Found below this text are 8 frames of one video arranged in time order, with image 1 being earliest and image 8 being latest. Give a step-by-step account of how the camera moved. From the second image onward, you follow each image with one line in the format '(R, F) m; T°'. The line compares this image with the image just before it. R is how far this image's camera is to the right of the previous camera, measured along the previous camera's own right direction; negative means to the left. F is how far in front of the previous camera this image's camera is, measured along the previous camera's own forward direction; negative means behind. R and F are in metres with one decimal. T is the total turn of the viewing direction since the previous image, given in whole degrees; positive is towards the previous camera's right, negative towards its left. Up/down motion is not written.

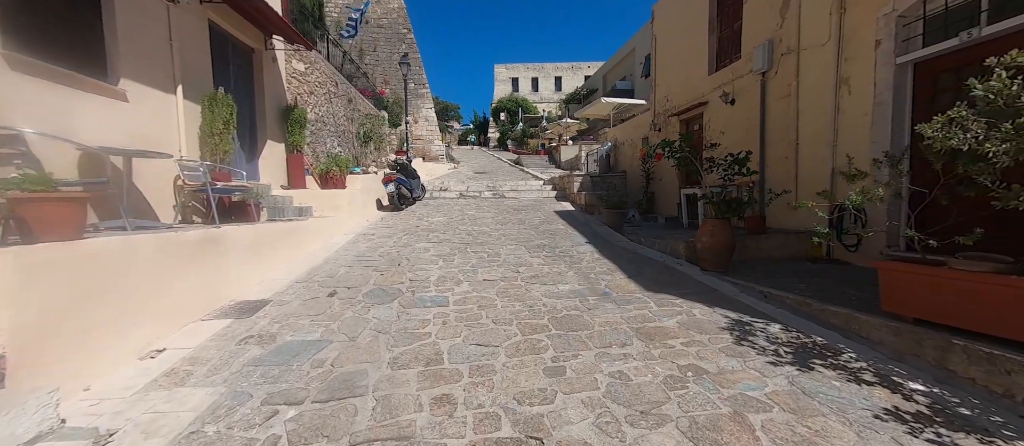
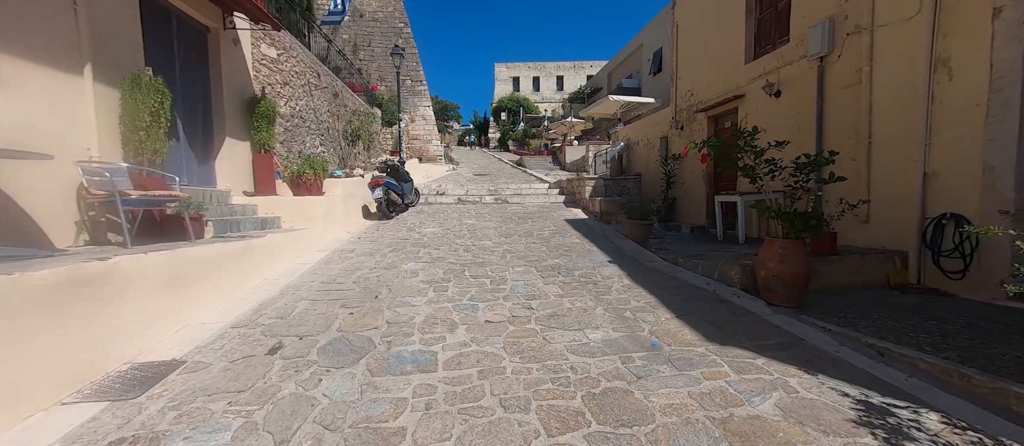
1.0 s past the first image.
(-0.1, +1.0) m; 0°
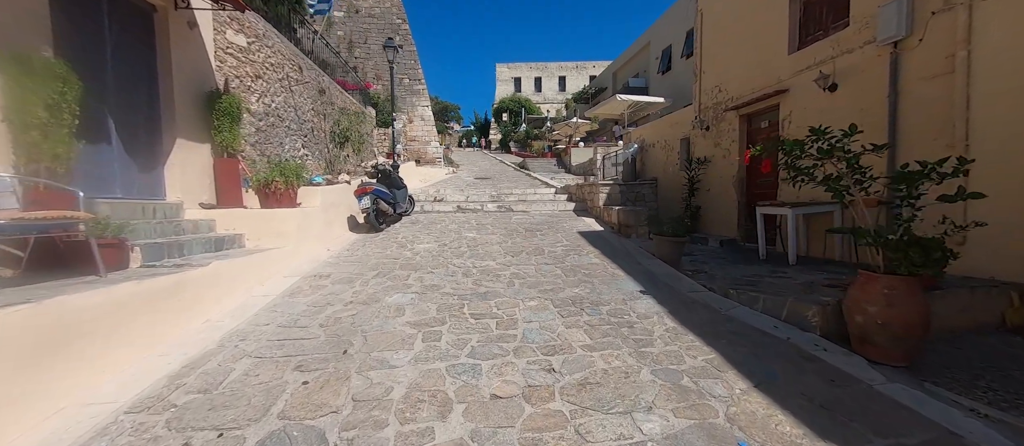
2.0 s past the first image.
(-0.1, +0.9) m; 0°
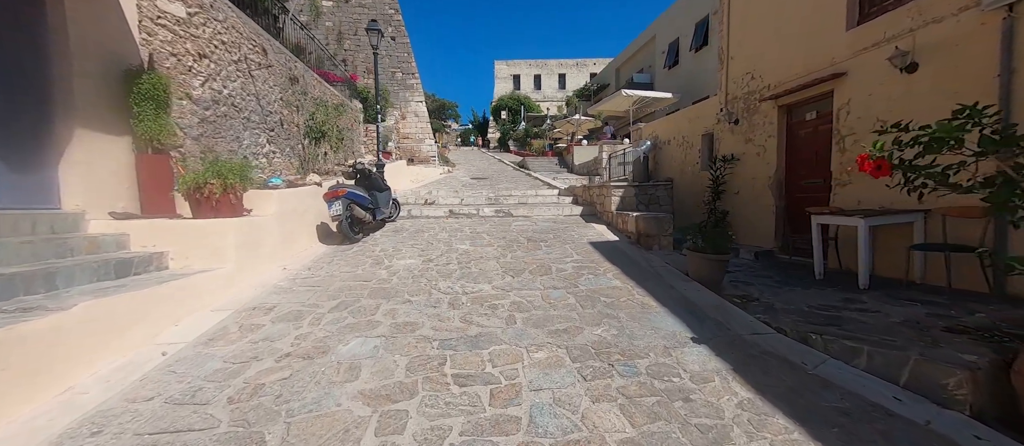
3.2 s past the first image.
(0.0, +1.0) m; 0°
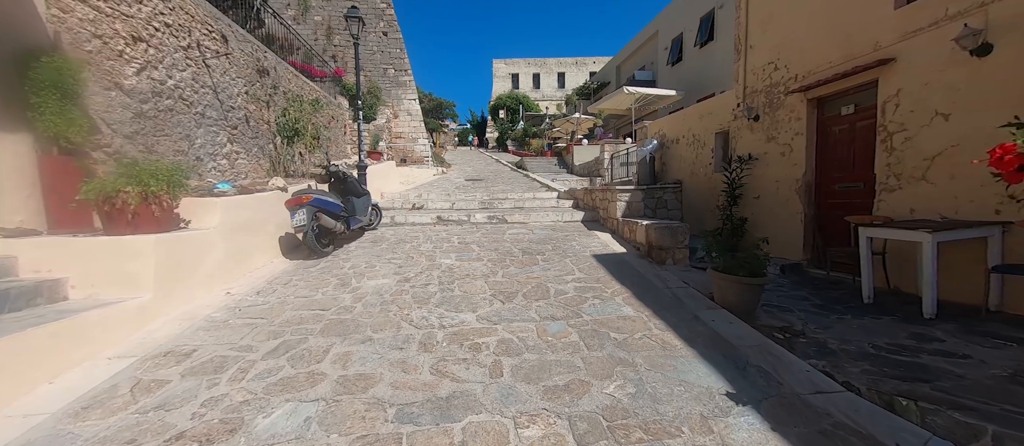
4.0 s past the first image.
(+0.1, +0.7) m; 0°
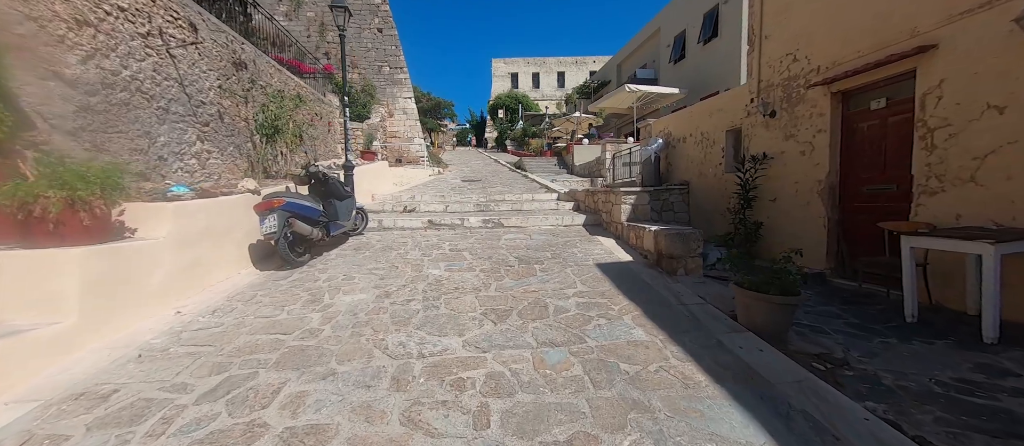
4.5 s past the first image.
(+0.1, +0.5) m; 0°
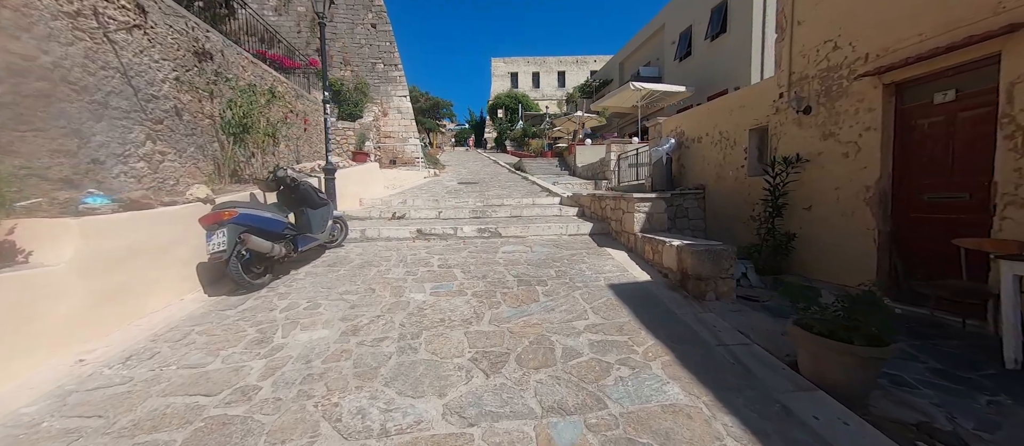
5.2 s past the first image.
(0.0, +0.7) m; 0°
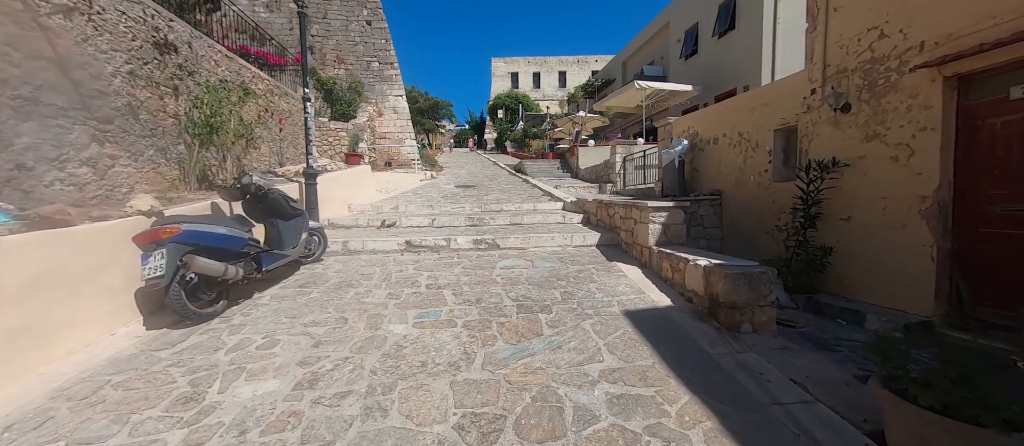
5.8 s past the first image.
(0.0, +0.6) m; 0°
